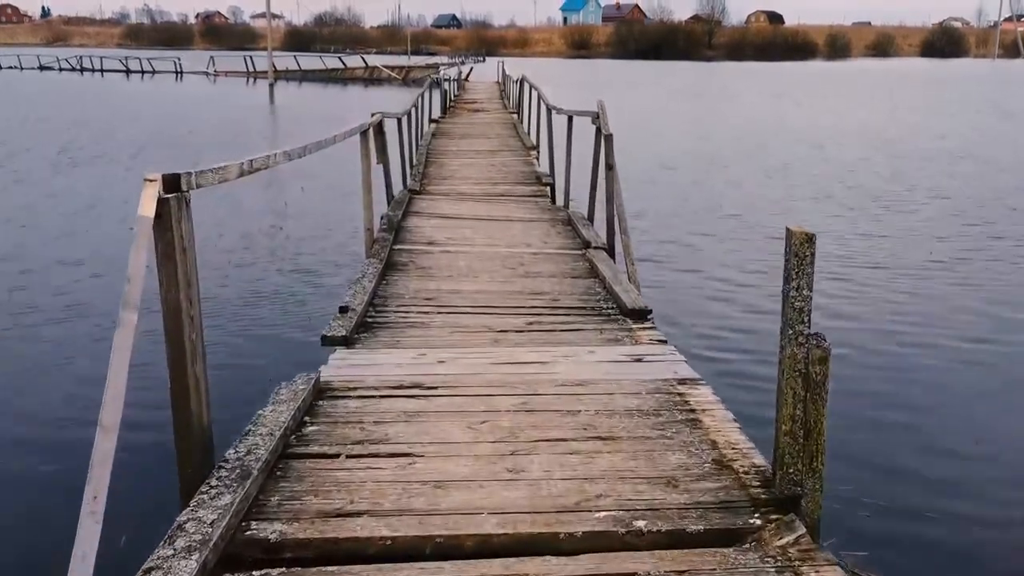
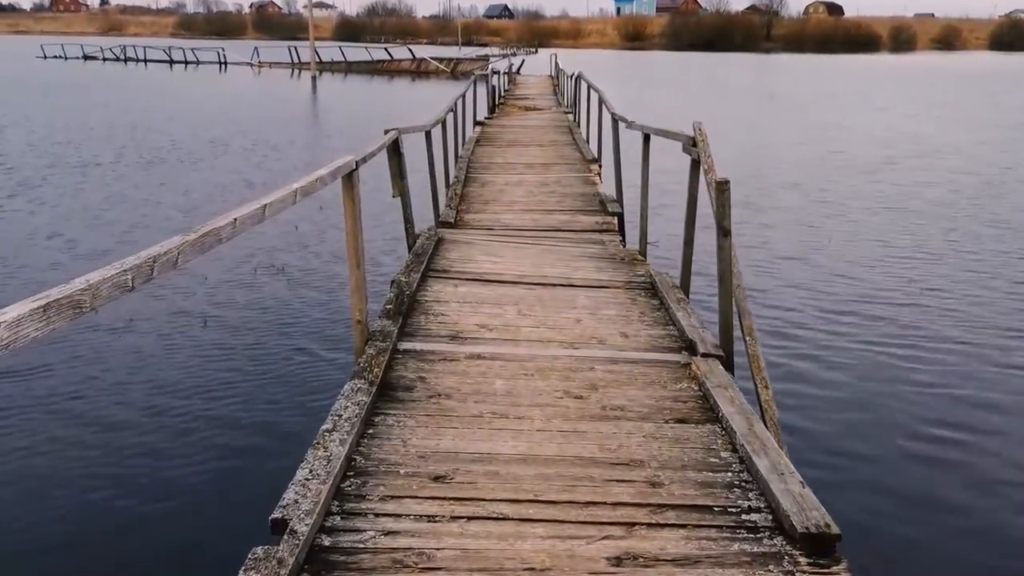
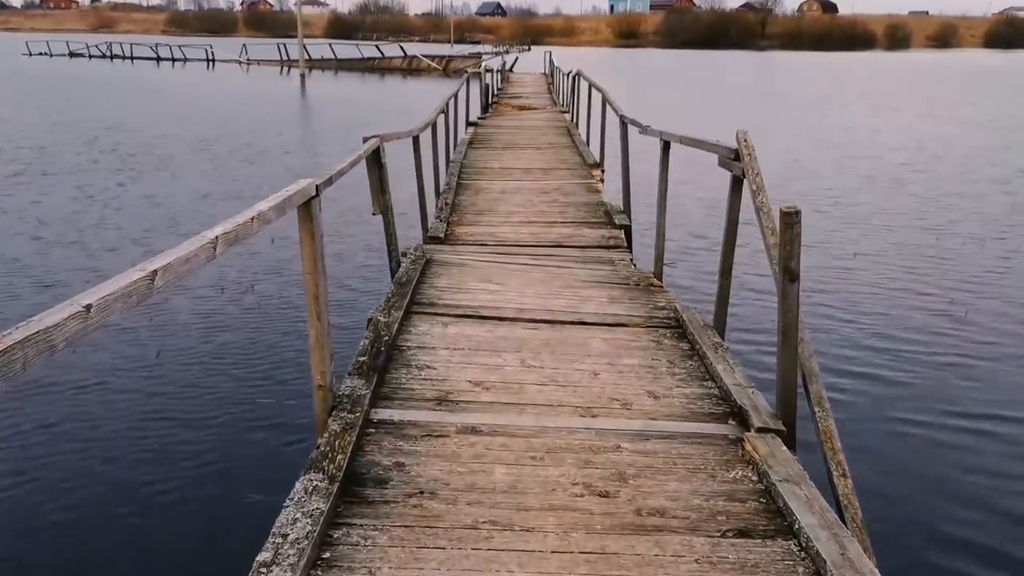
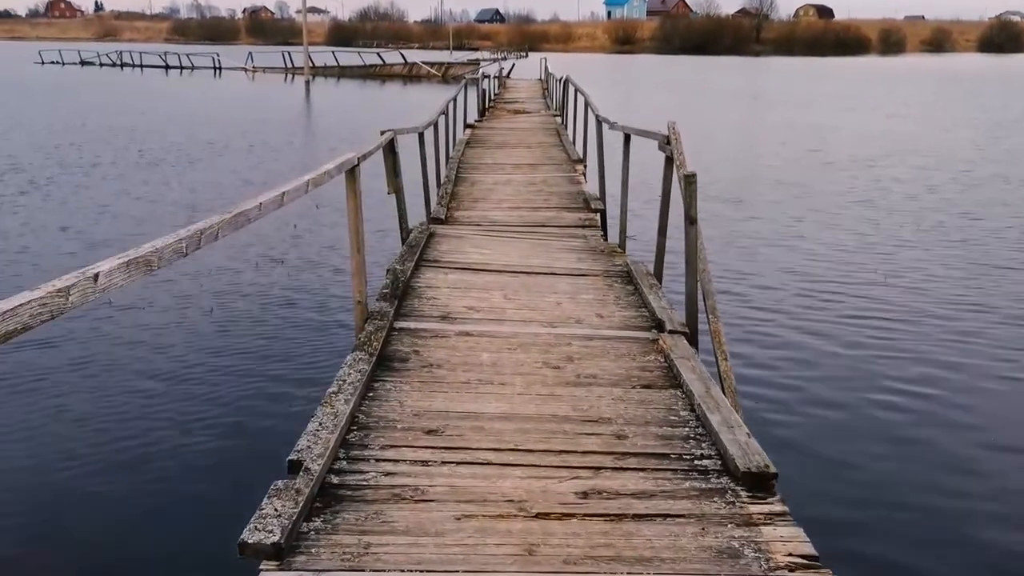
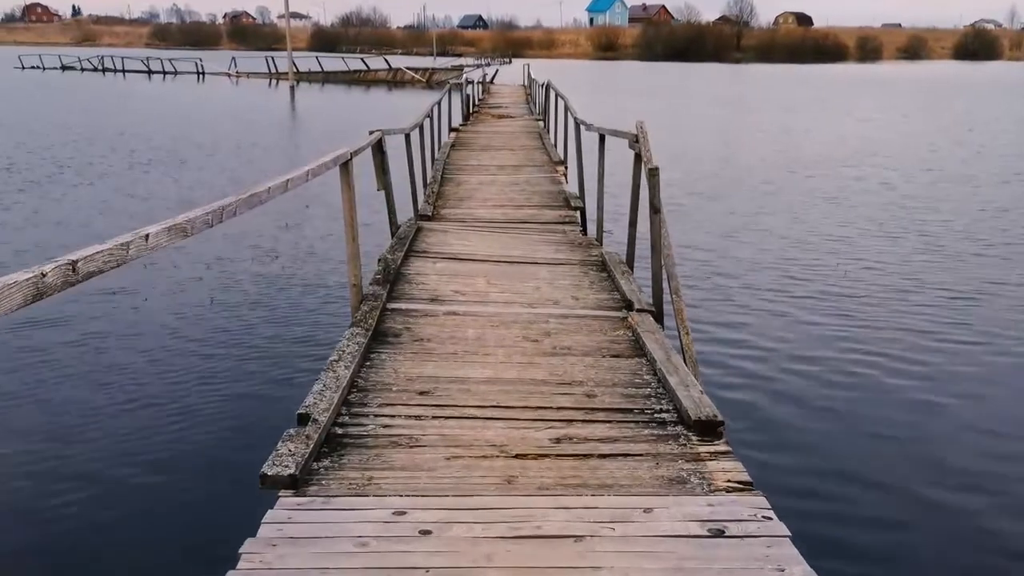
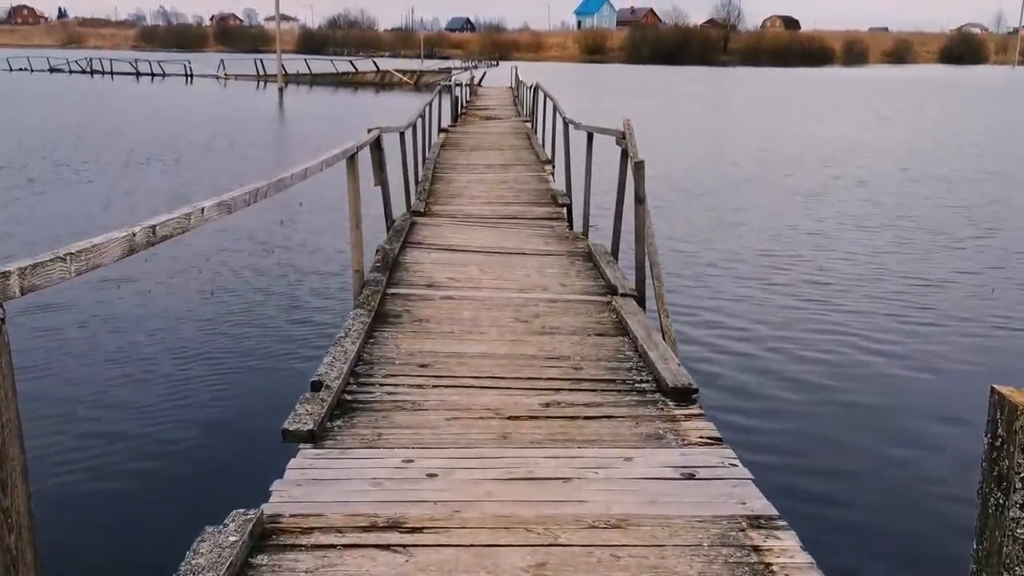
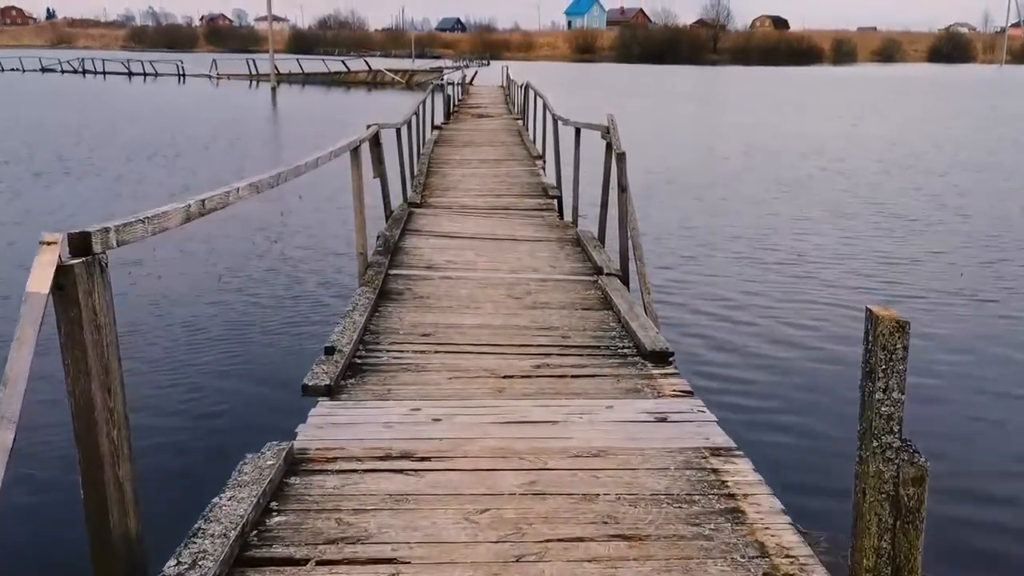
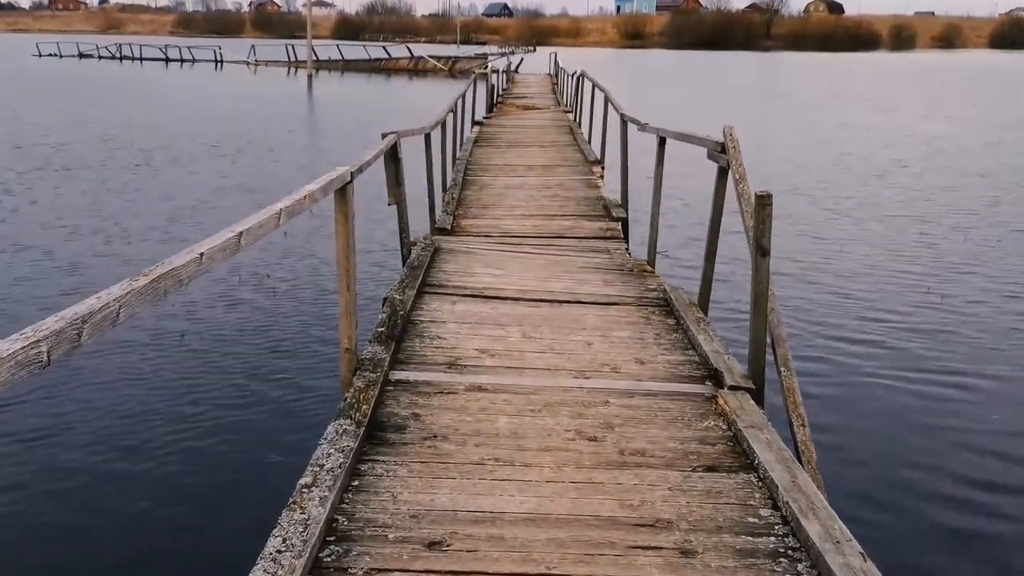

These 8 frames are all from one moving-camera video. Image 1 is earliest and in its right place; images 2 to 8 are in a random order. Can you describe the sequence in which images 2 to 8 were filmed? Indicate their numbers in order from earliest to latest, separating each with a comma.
7, 6, 5, 4, 2, 8, 3
